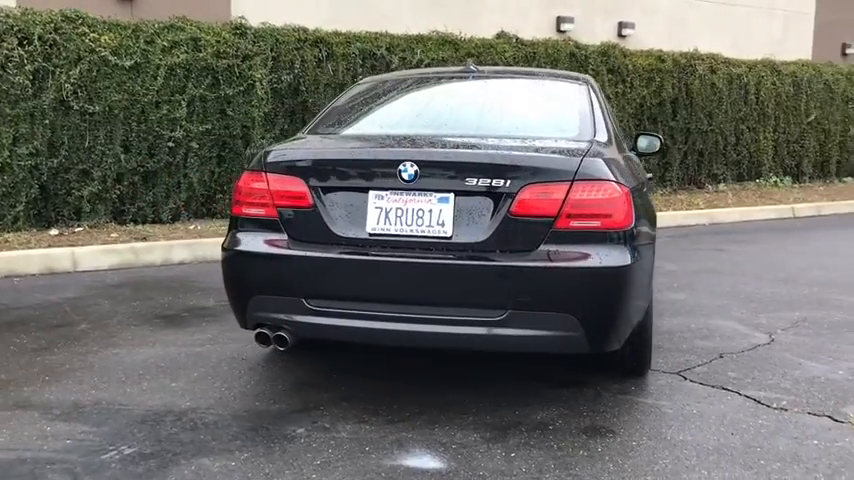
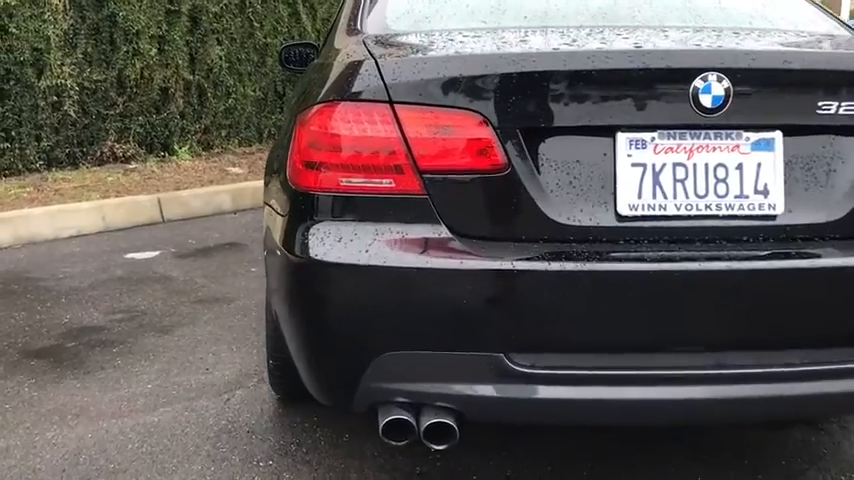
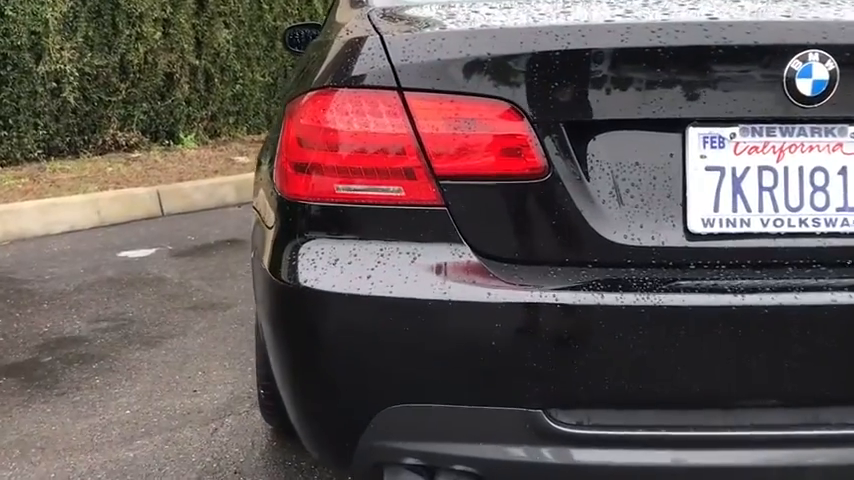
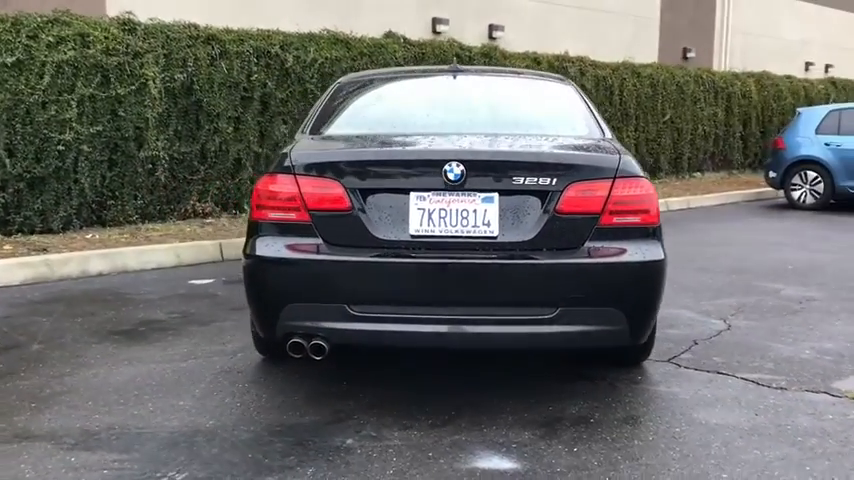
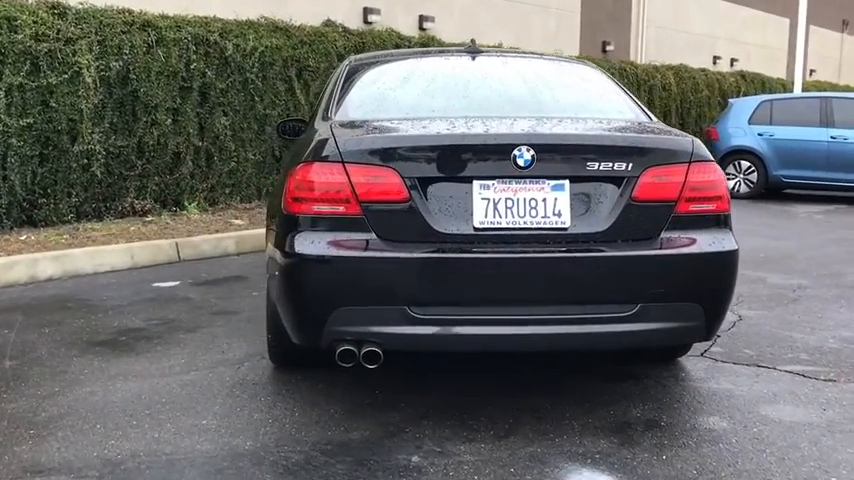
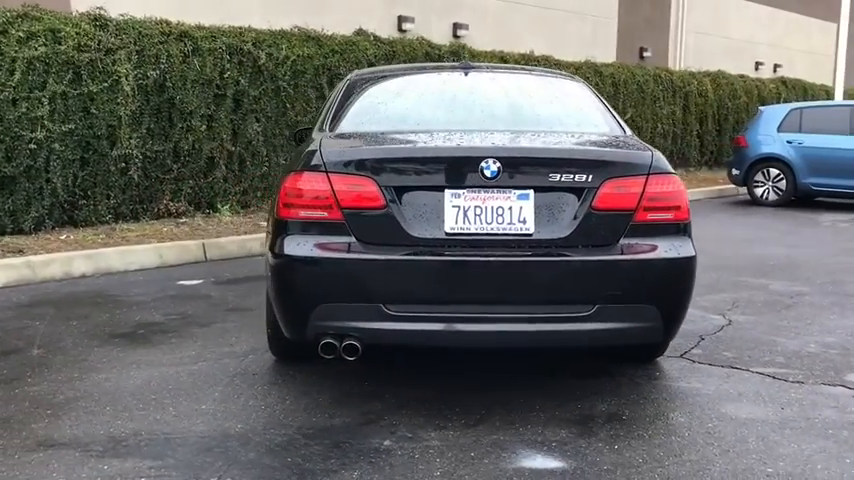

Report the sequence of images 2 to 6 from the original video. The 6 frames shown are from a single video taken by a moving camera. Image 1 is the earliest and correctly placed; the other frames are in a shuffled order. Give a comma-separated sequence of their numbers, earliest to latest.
4, 6, 5, 2, 3
